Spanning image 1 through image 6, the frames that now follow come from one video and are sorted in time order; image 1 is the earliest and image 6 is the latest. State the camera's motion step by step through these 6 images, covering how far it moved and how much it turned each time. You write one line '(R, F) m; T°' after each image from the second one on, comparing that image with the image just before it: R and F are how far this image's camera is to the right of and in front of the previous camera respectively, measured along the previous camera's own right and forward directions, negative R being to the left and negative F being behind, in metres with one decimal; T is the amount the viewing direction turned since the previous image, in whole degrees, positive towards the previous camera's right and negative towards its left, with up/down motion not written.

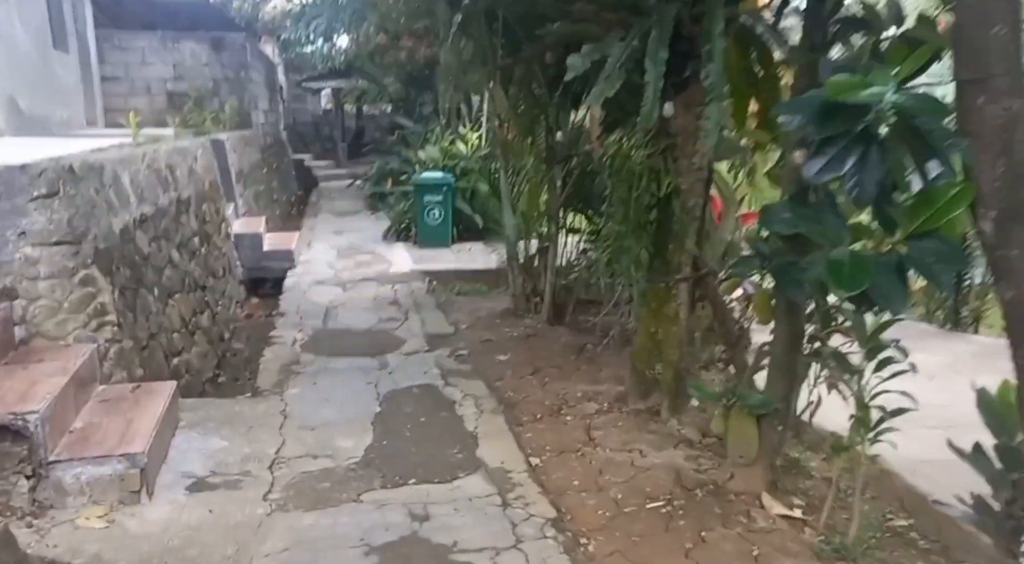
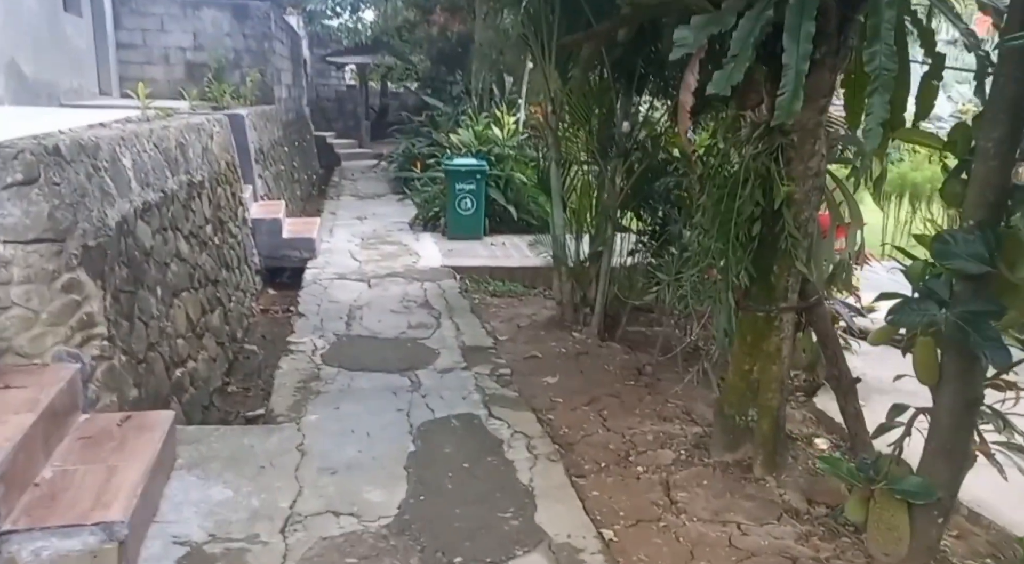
(-0.2, +0.5) m; -1°
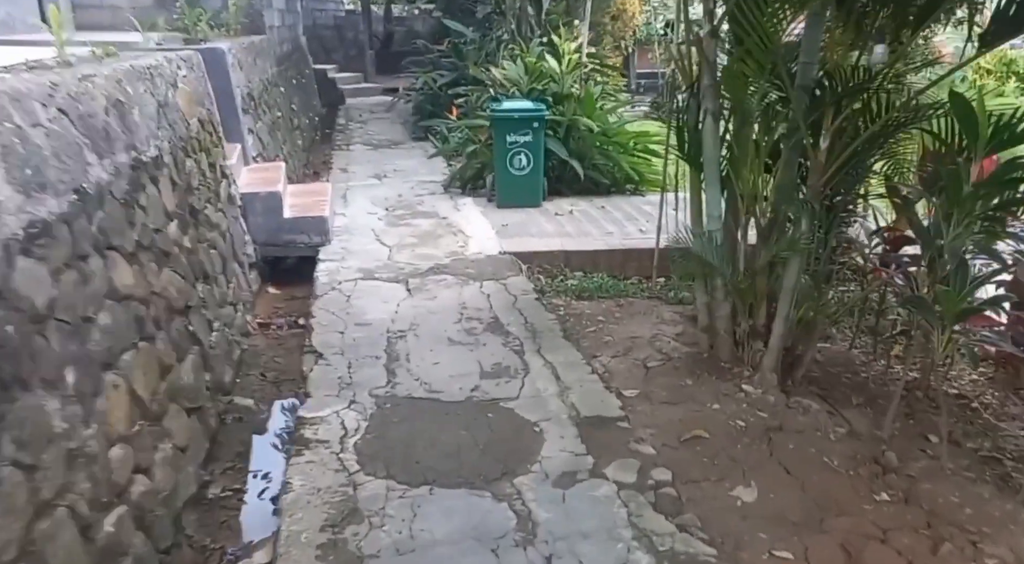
(-0.4, +1.5) m; -1°
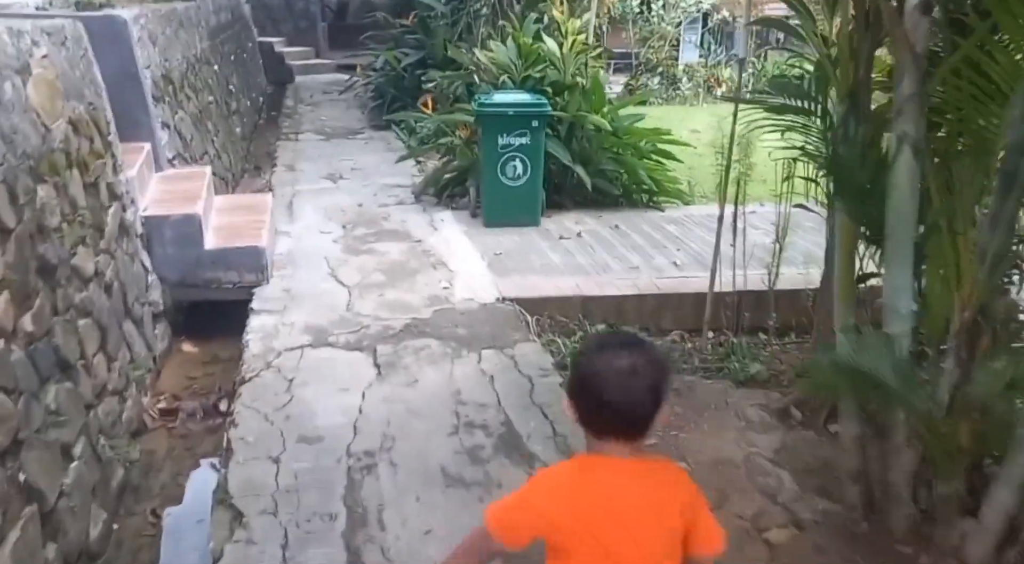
(-0.2, +1.1) m; +3°
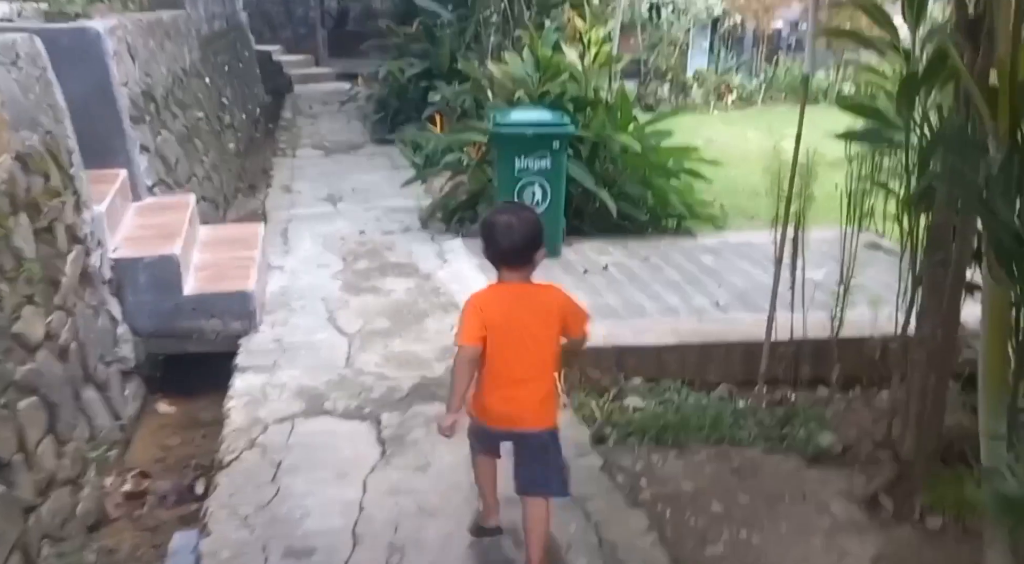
(-0.1, +0.4) m; 0°
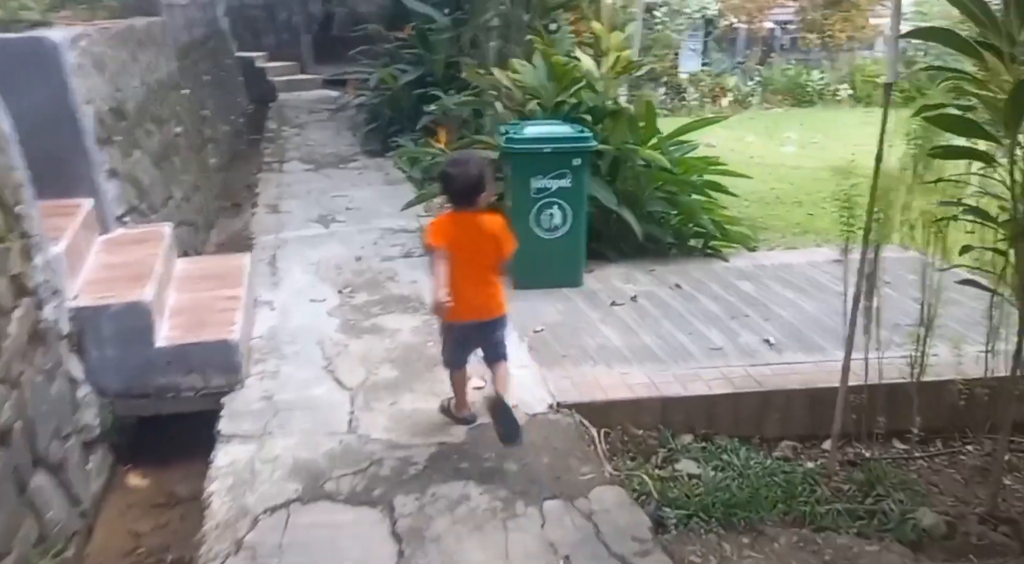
(-0.1, +0.4) m; +1°
